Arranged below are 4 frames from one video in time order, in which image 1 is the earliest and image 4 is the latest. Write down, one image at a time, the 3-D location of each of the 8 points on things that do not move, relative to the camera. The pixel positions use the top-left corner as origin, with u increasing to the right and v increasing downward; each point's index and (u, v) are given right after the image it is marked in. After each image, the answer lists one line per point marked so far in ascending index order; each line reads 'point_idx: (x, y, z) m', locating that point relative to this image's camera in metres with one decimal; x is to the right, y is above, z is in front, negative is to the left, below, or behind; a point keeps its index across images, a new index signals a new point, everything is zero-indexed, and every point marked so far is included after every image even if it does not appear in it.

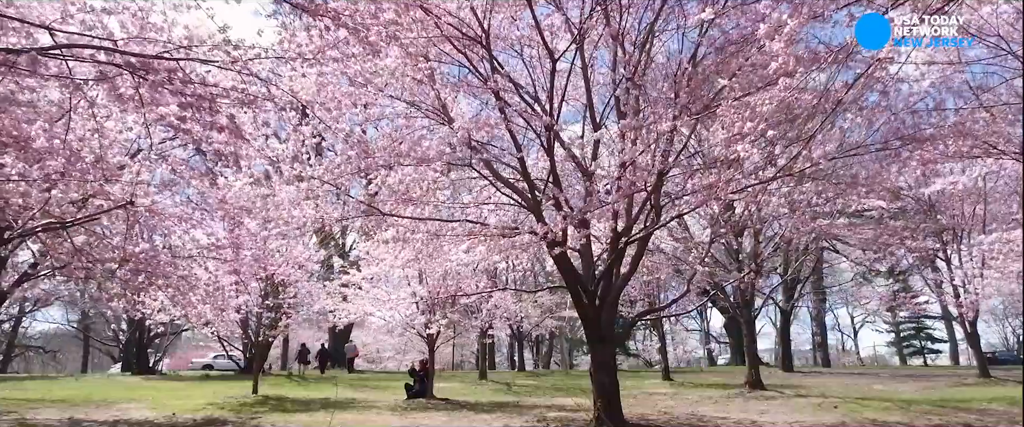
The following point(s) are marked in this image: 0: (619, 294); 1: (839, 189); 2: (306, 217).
0: (+1.4, -1.1, +9.4) m
1: (+4.9, +0.4, +10.9) m
2: (-2.7, 0.0, +9.2) m
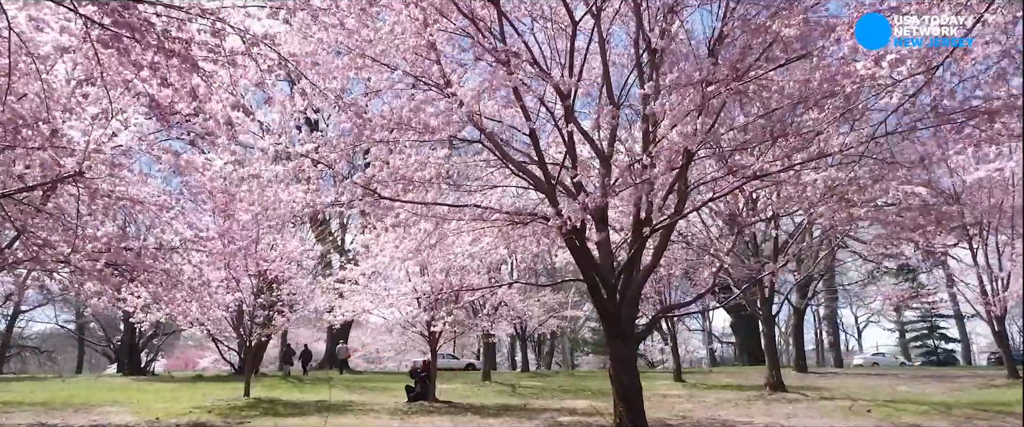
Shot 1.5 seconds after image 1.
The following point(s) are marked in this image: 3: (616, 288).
0: (+1.6, -0.9, +8.6) m
1: (+5.0, +0.5, +10.1) m
2: (-2.5, +0.1, +8.4) m
3: (+1.2, -0.9, +8.6) m
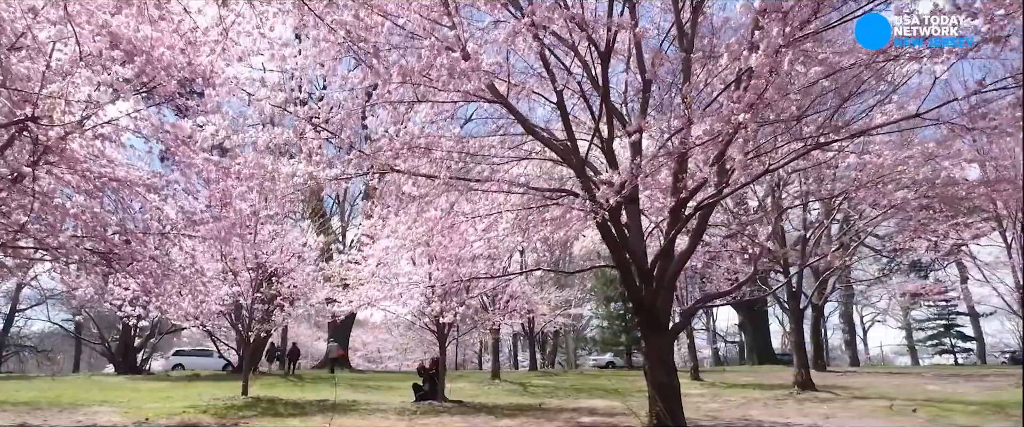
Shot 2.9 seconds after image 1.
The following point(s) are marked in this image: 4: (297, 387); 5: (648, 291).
0: (+1.8, -0.7, +7.8) m
1: (+5.3, +0.8, +9.3) m
2: (-2.3, +0.3, +7.6) m
3: (+1.5, -0.7, +7.8) m
4: (-5.0, -4.0, +16.6) m
5: (+1.5, -0.8, +7.7) m
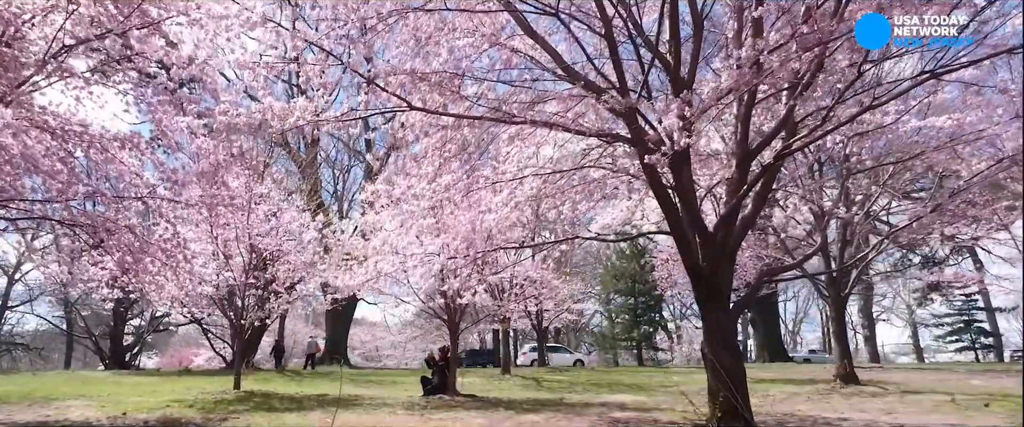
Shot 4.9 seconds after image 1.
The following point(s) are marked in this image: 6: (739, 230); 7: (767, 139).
0: (+2.1, -0.3, +6.7) m
1: (+5.6, +1.1, +8.2) m
2: (-1.9, +0.7, +6.5) m
3: (+1.8, -0.3, +6.7) m
4: (-4.7, -3.6, +15.4) m
5: (+1.8, -0.4, +6.6) m
6: (+2.1, -0.2, +6.7) m
7: (+2.4, +0.7, +6.8) m
